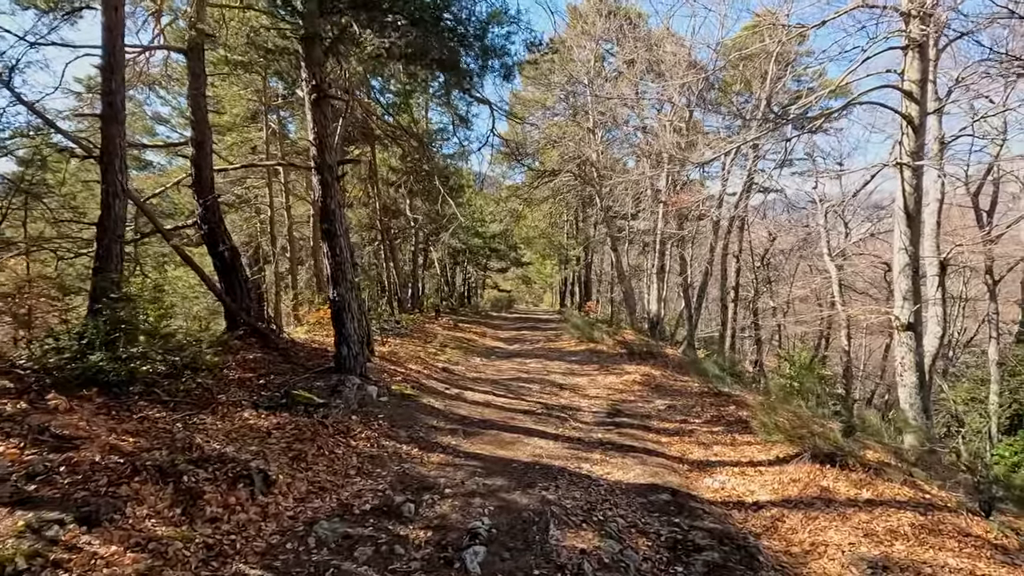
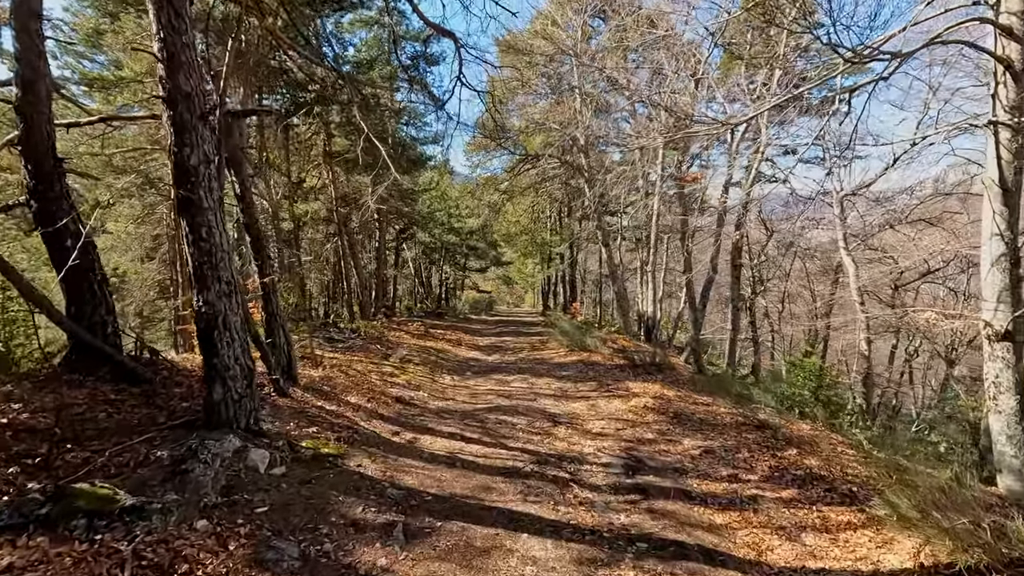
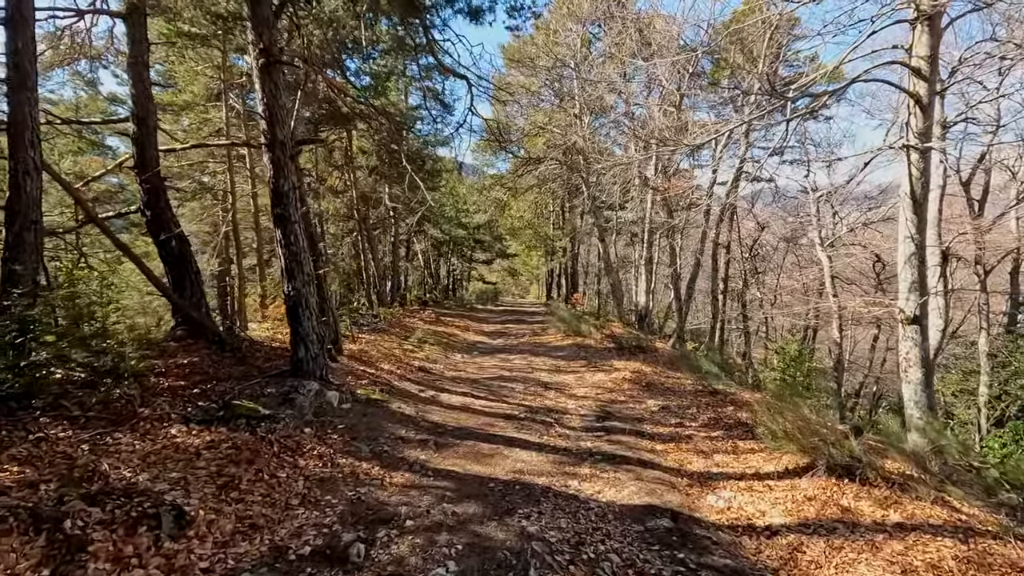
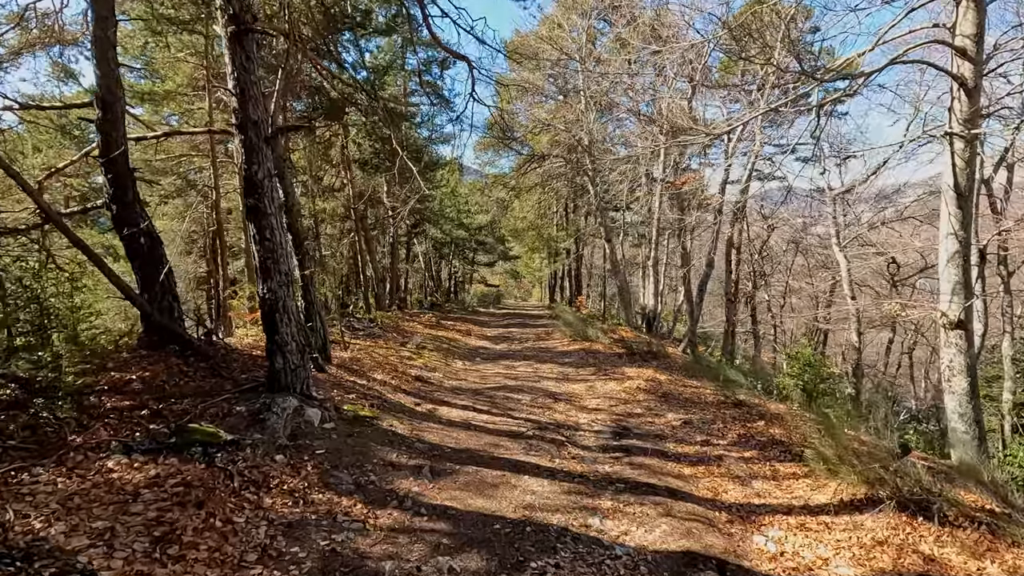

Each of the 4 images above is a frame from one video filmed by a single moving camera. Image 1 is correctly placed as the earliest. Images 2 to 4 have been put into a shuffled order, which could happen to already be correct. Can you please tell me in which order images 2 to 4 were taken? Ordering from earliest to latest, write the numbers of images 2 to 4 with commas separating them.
3, 4, 2
